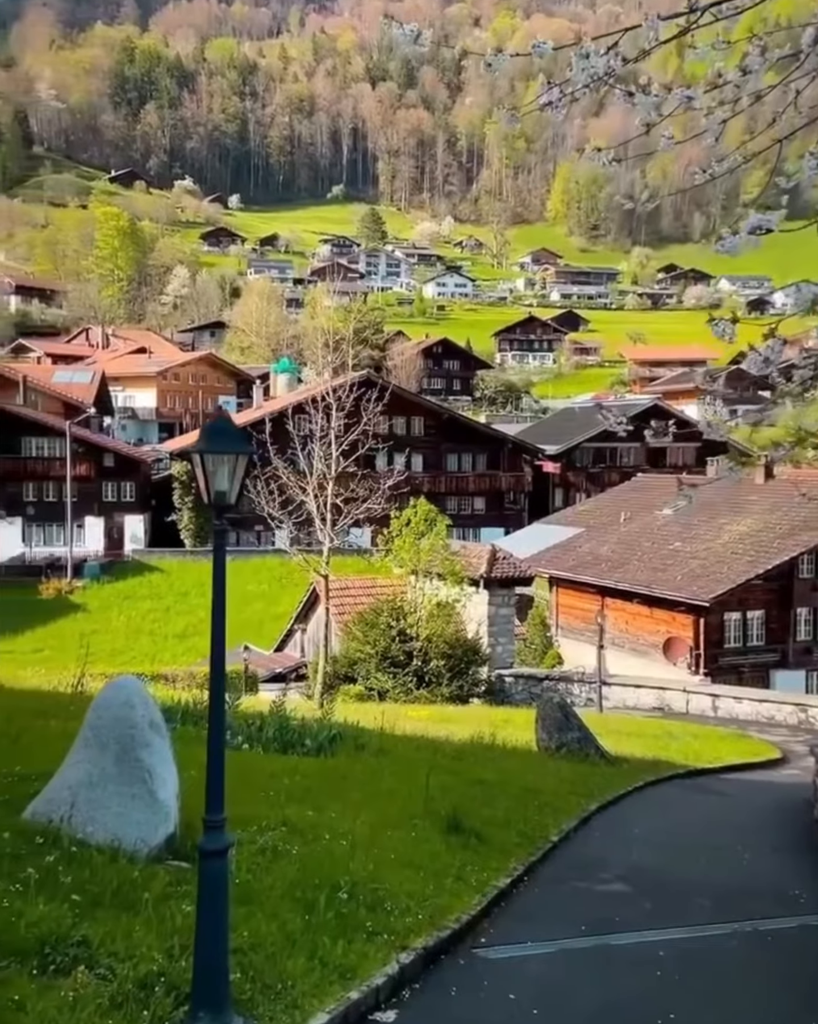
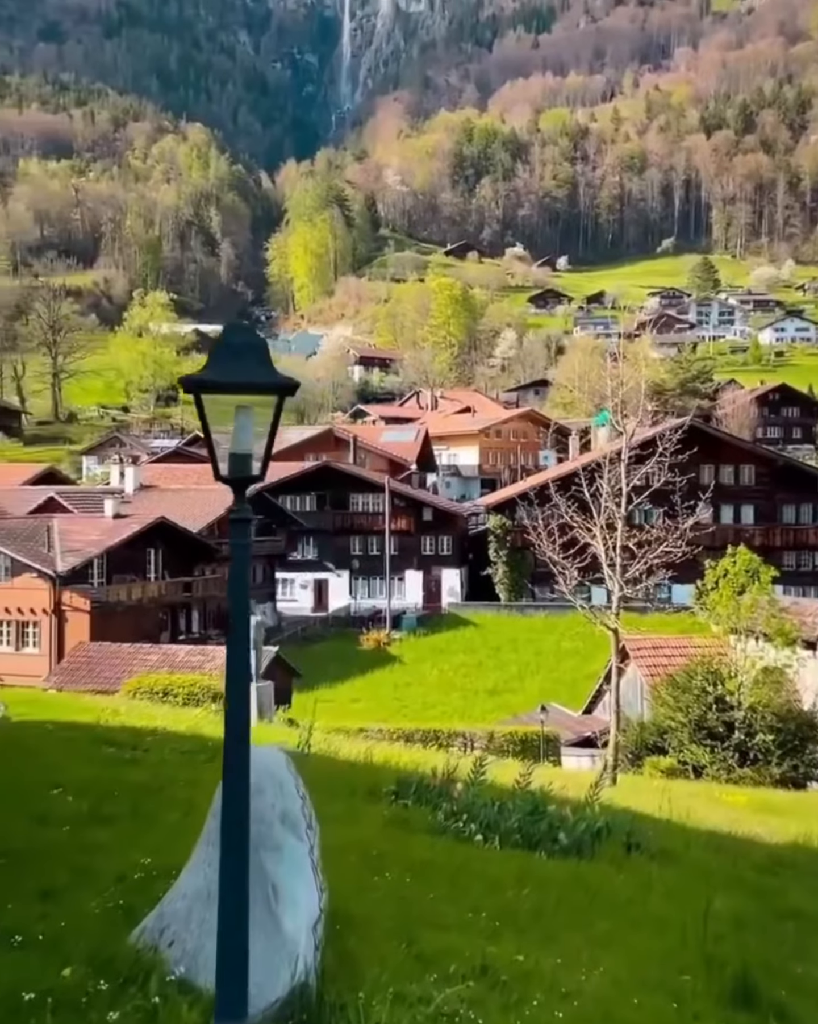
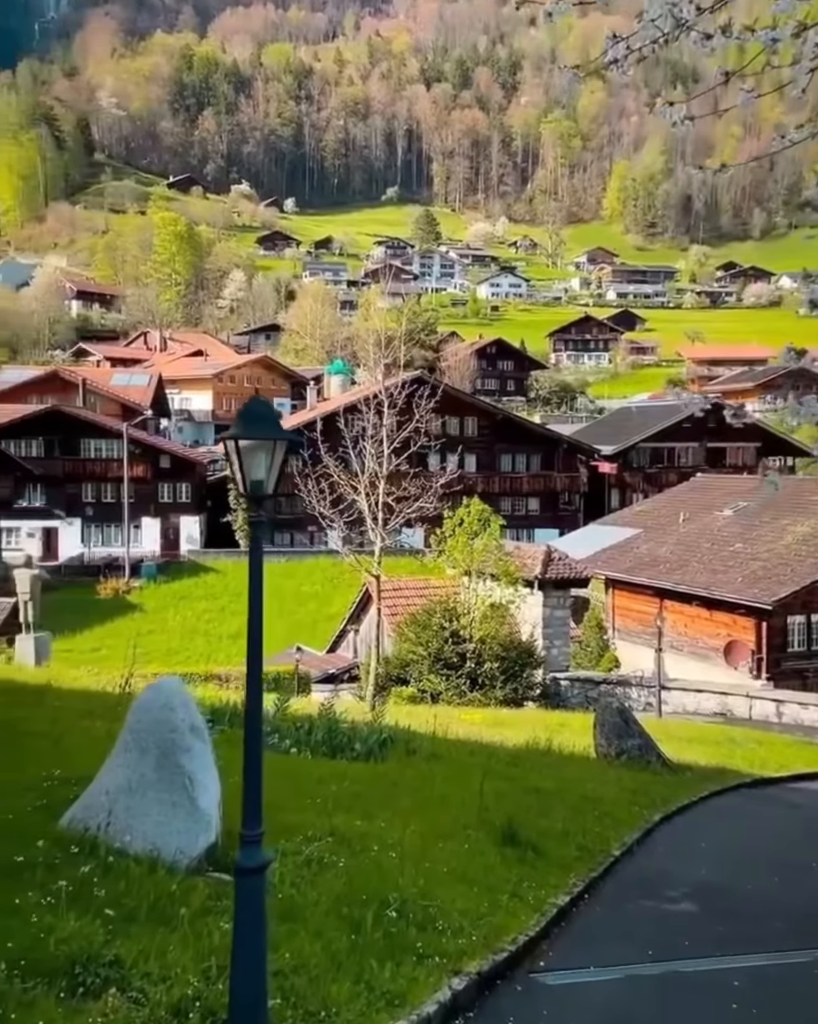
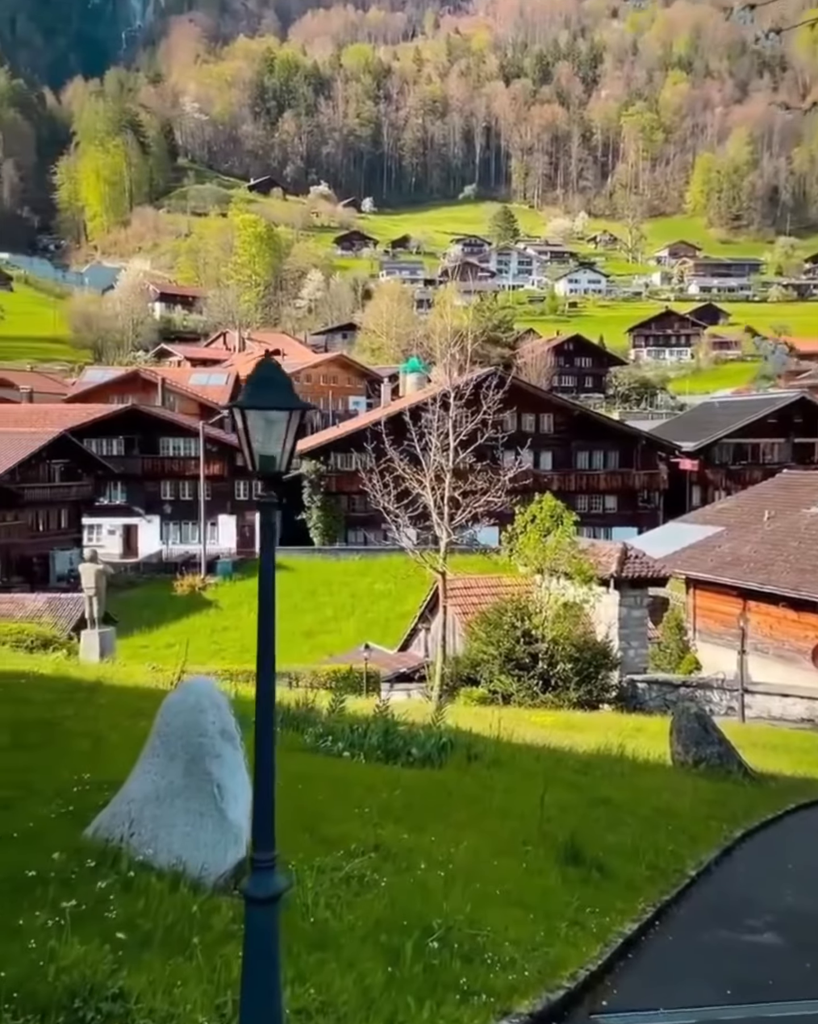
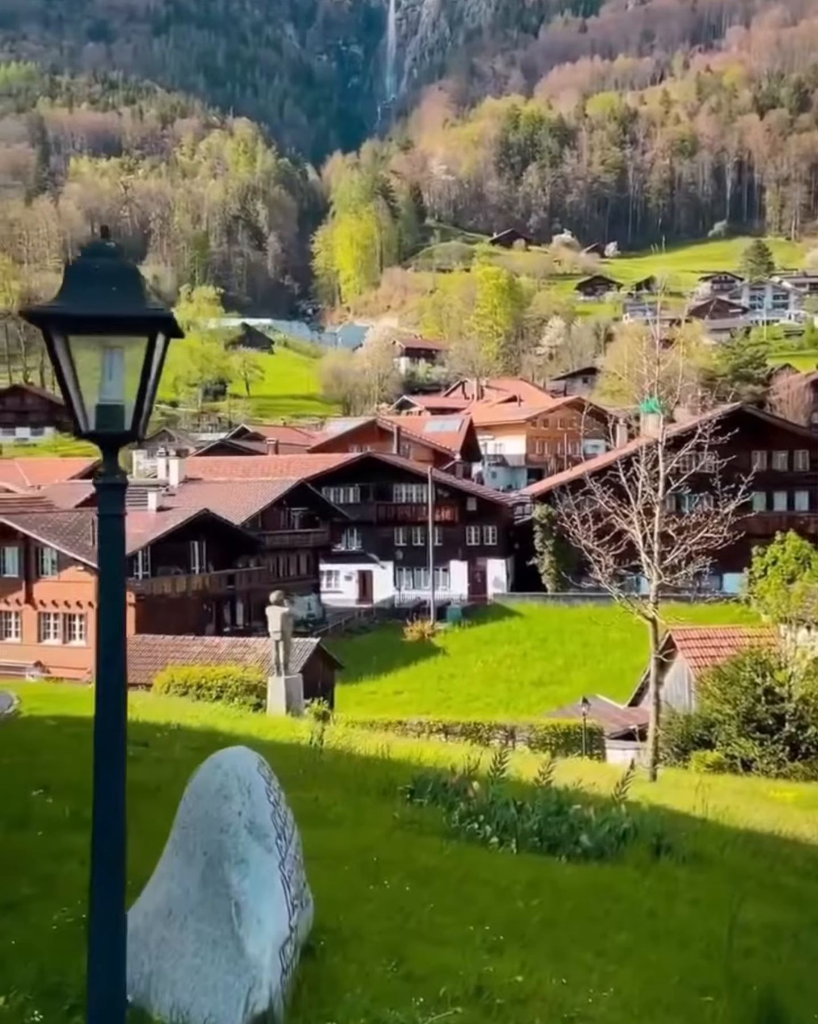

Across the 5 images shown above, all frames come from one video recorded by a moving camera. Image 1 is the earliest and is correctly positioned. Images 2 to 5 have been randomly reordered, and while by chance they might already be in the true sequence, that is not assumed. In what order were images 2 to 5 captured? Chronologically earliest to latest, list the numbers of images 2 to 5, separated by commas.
3, 4, 2, 5
